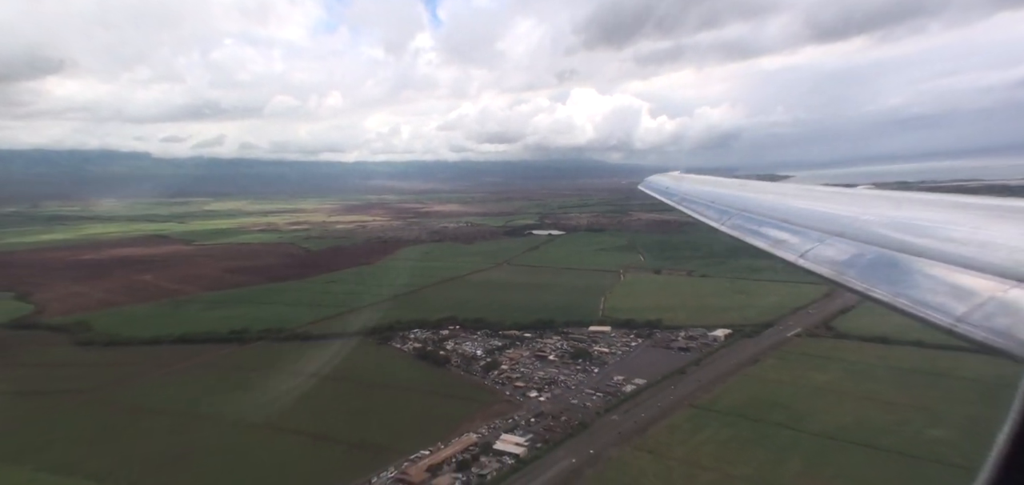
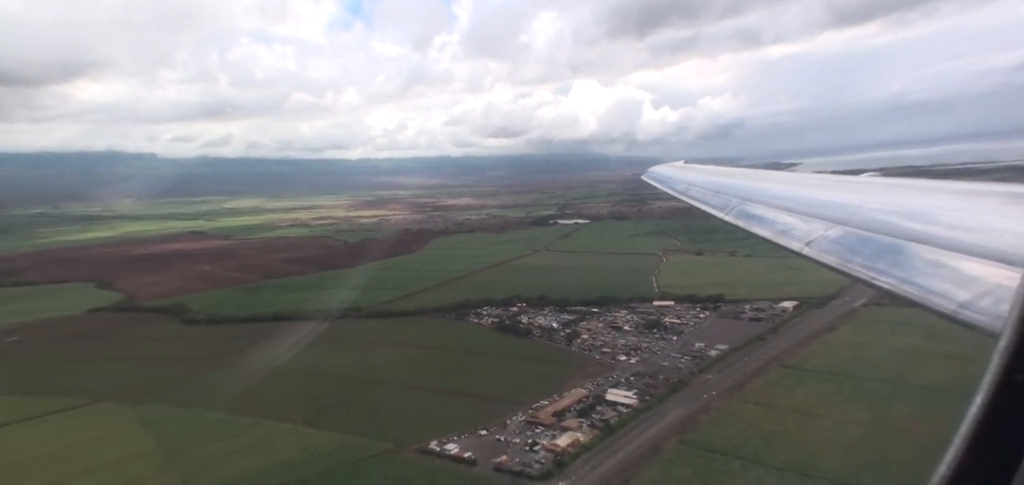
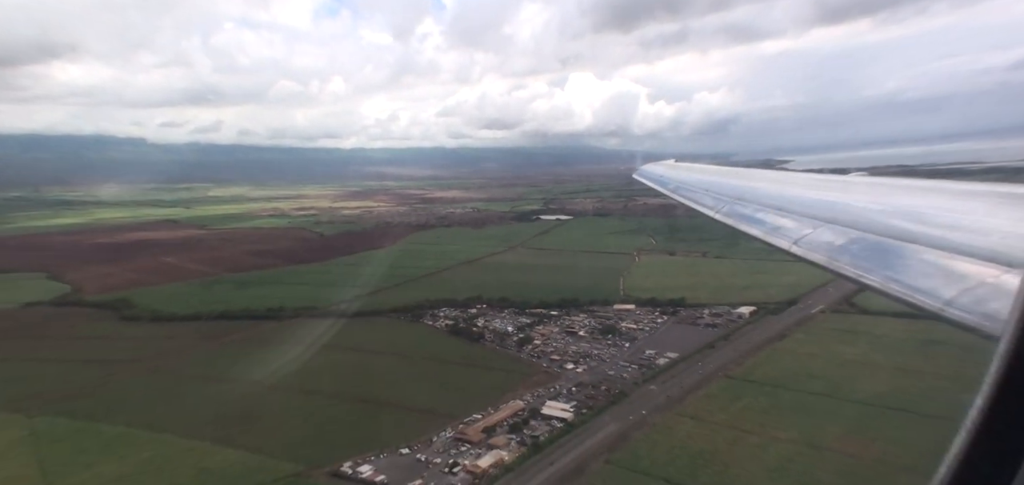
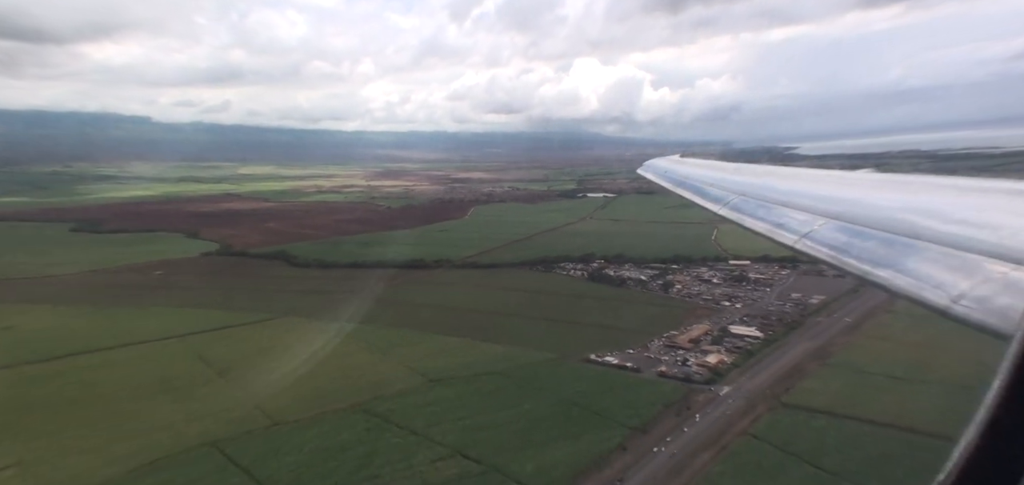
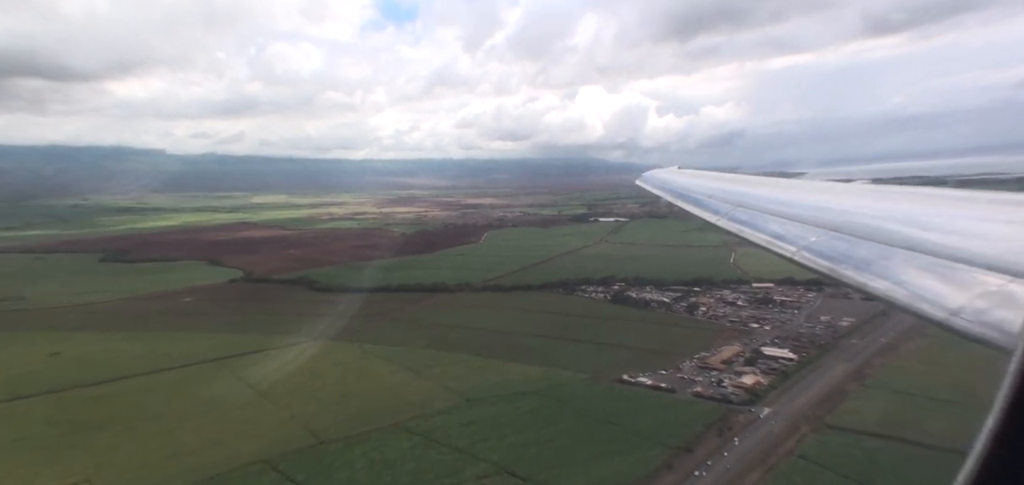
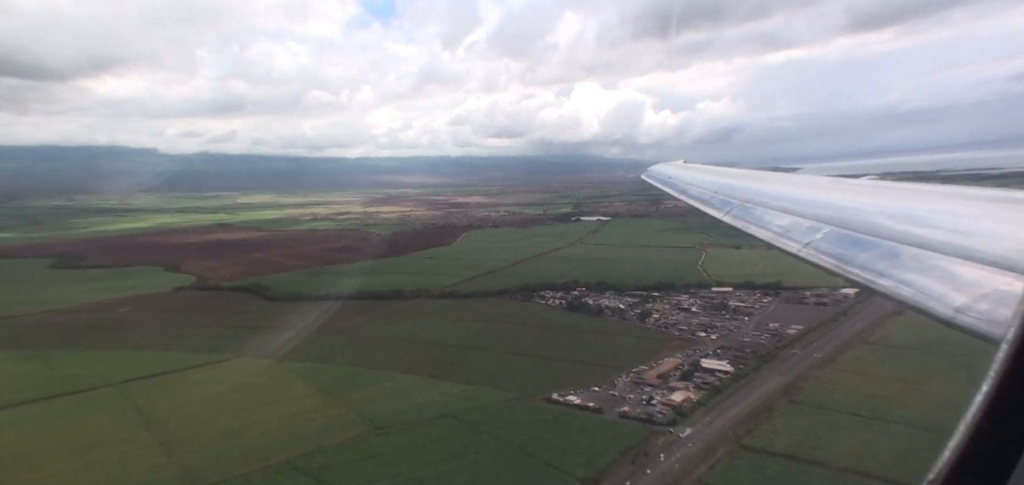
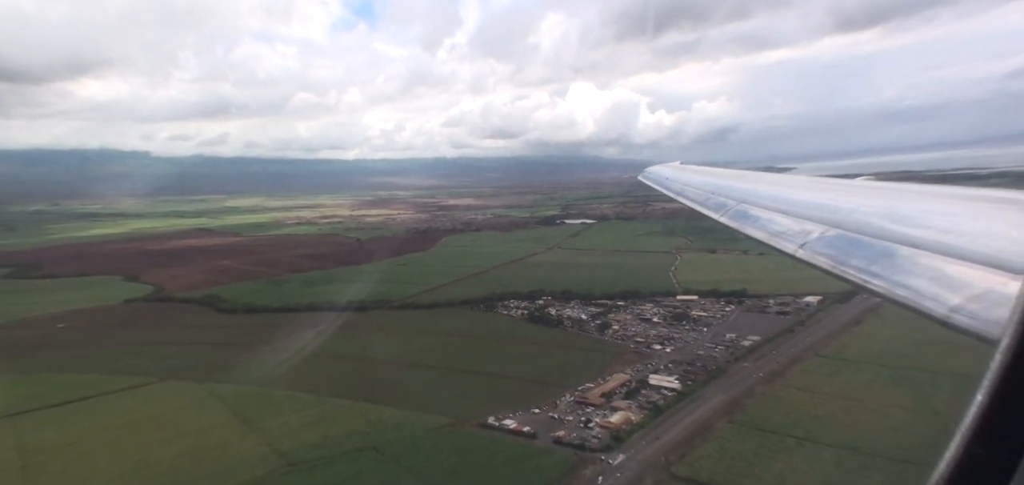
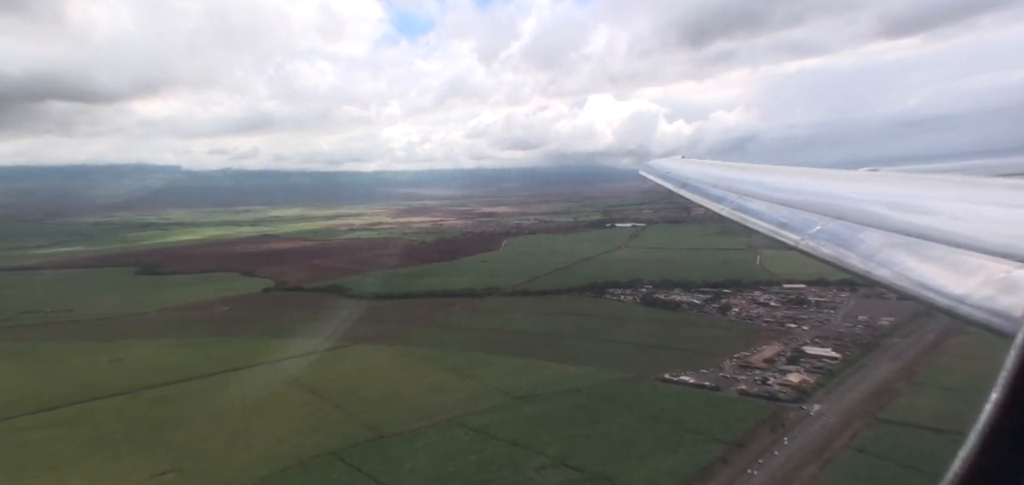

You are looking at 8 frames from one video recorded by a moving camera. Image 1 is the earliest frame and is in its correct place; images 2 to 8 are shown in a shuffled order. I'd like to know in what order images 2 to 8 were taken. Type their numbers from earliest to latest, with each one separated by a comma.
3, 2, 7, 6, 4, 5, 8
